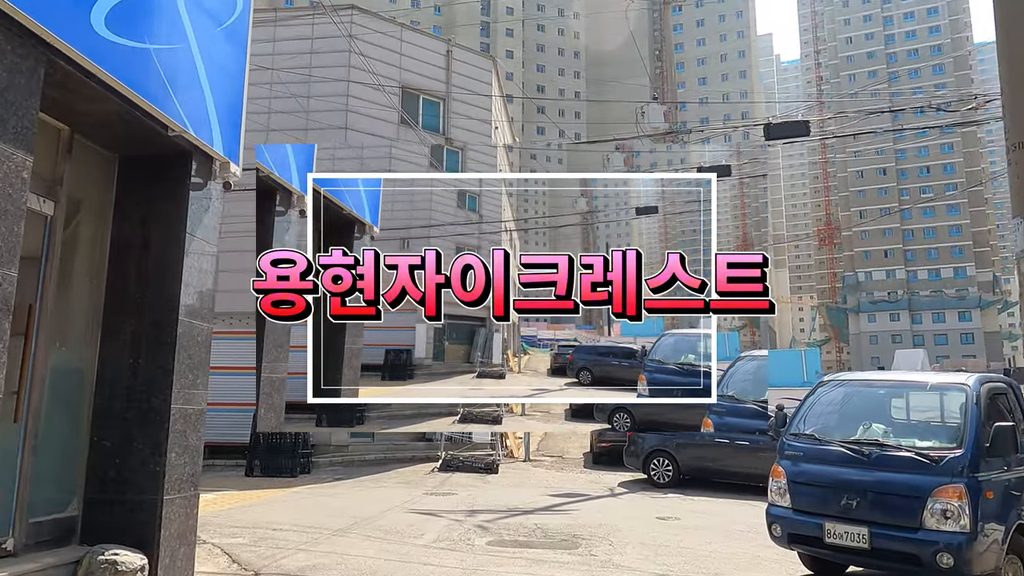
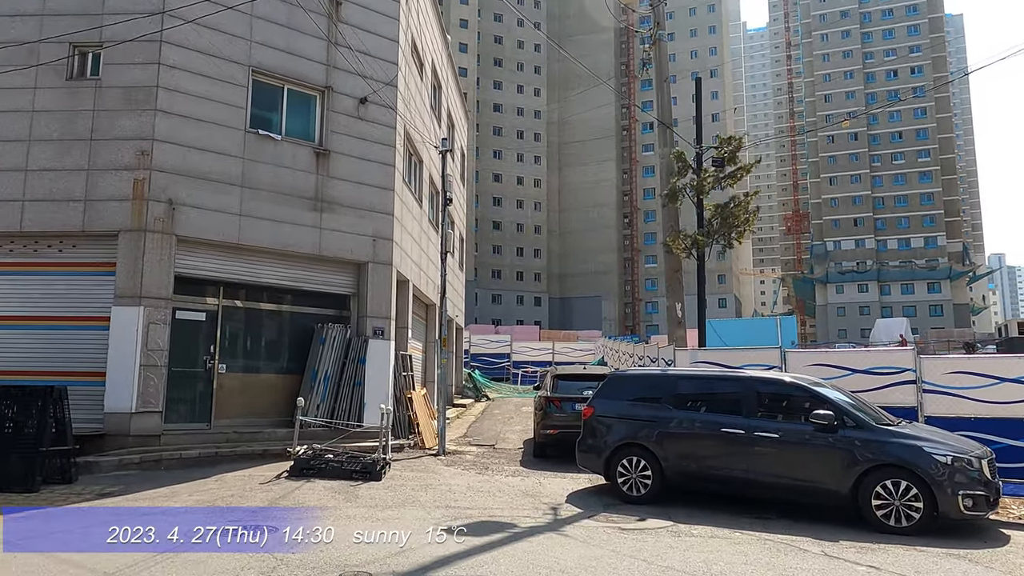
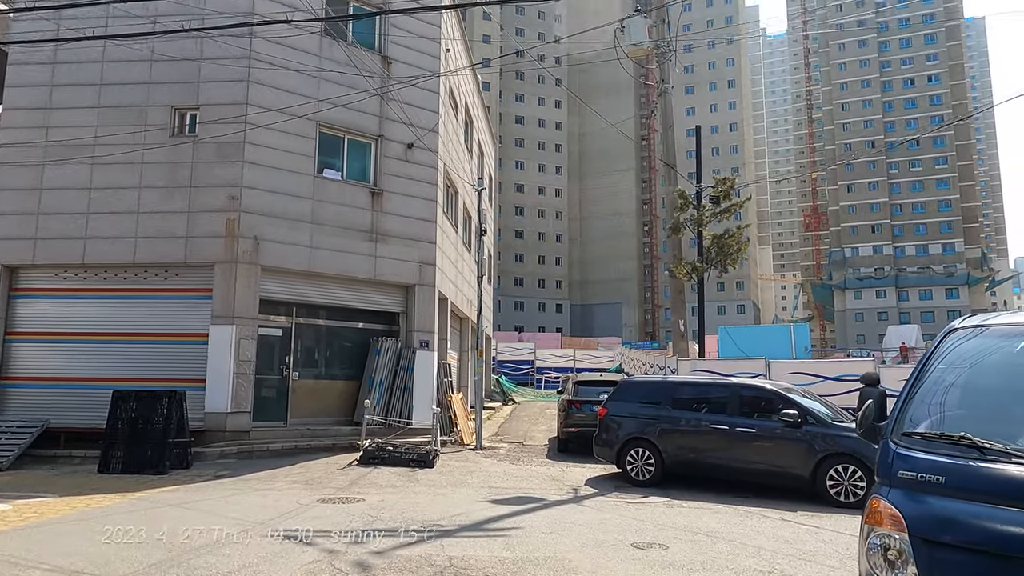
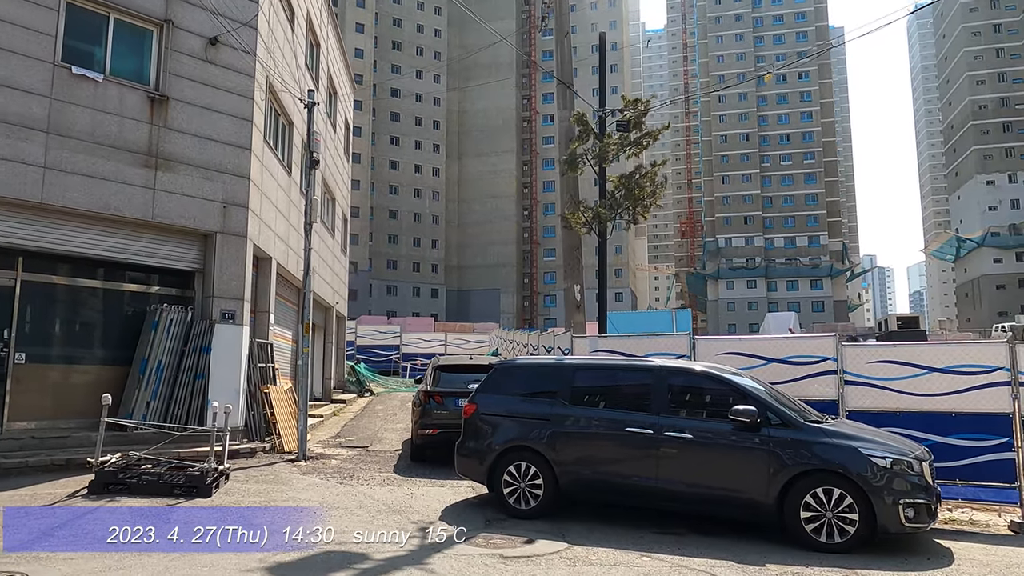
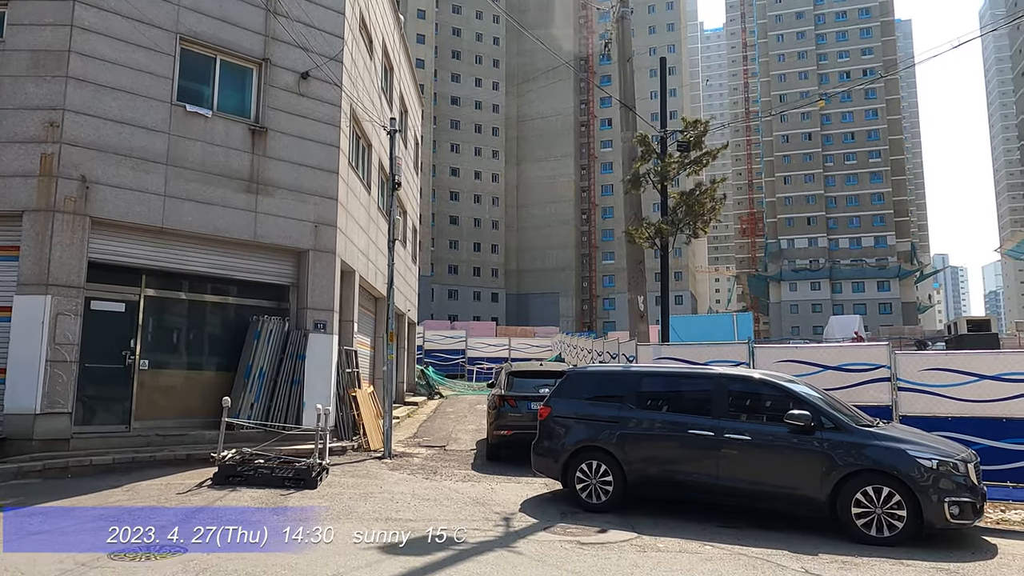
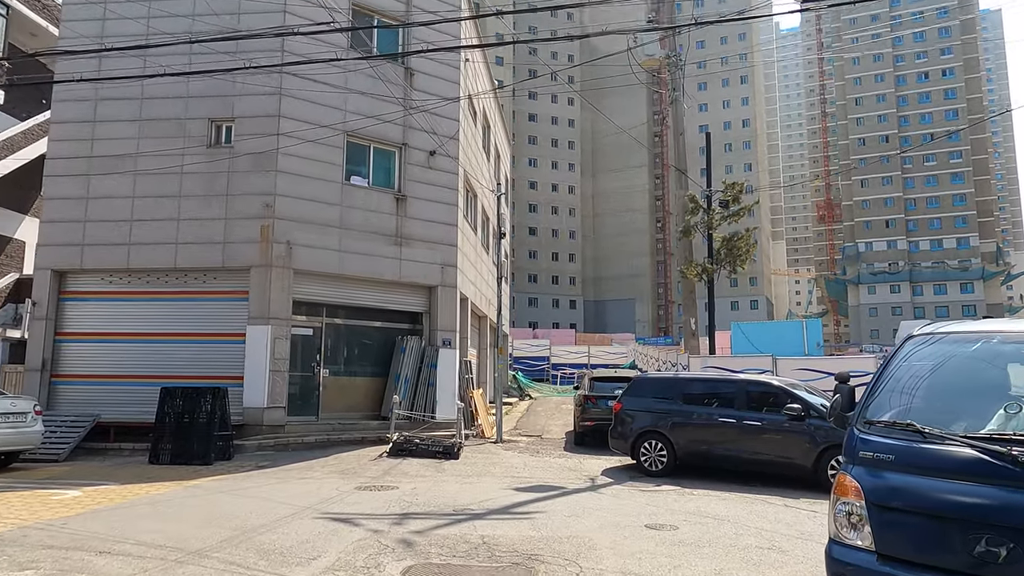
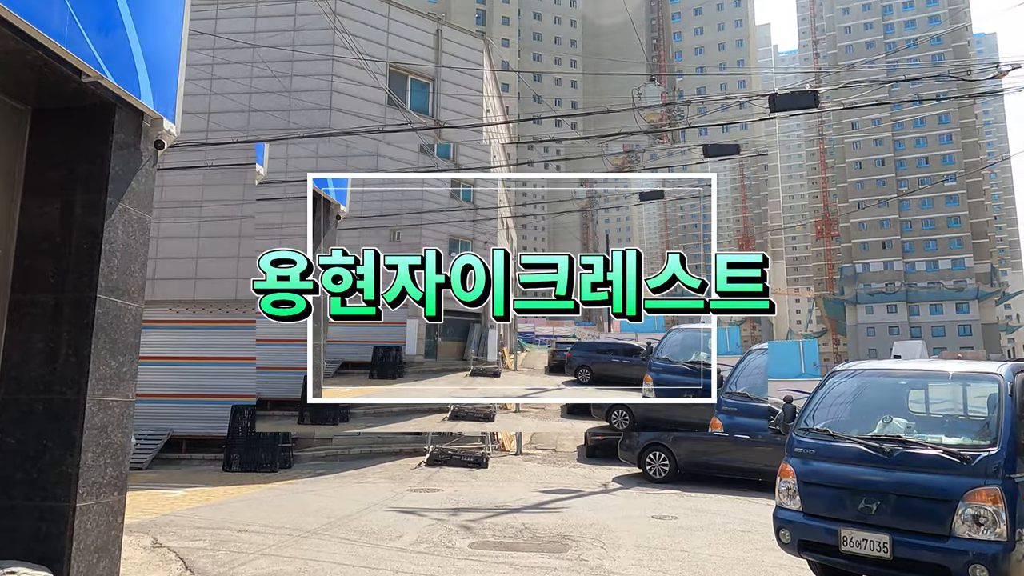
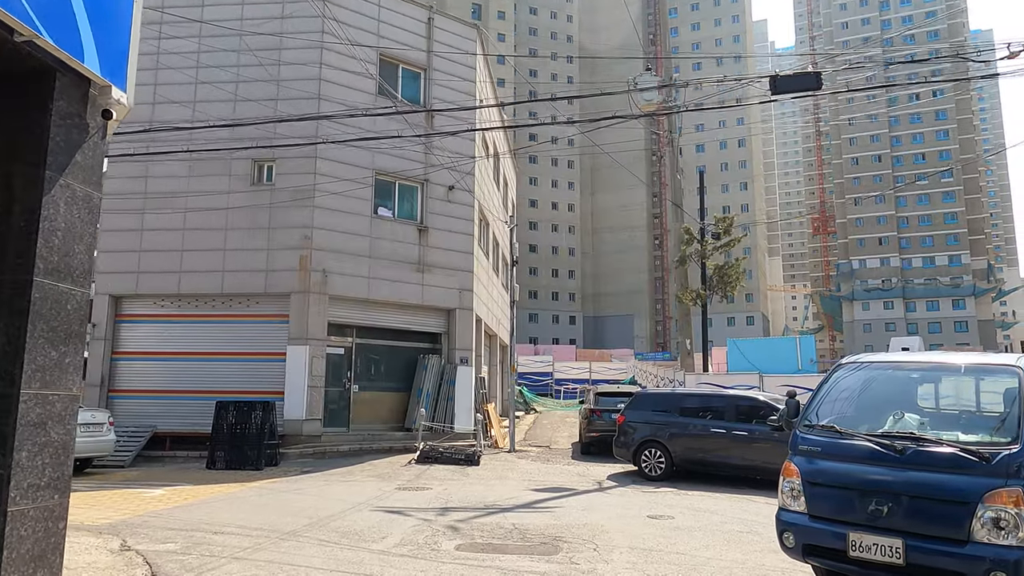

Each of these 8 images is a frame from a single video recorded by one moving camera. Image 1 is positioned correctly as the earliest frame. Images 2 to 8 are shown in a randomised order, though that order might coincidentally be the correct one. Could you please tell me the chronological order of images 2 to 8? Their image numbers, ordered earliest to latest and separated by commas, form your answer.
7, 8, 6, 3, 2, 5, 4
